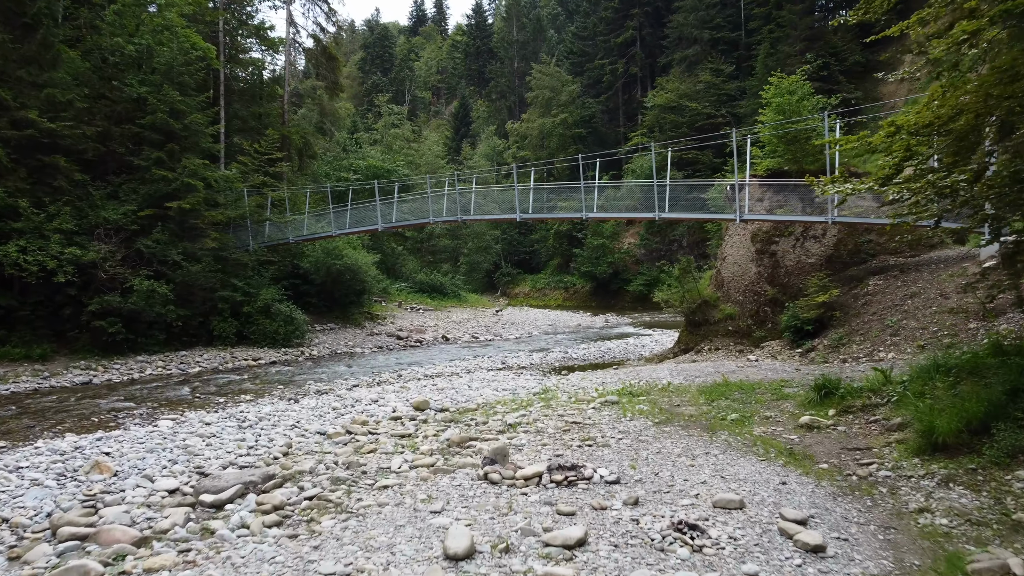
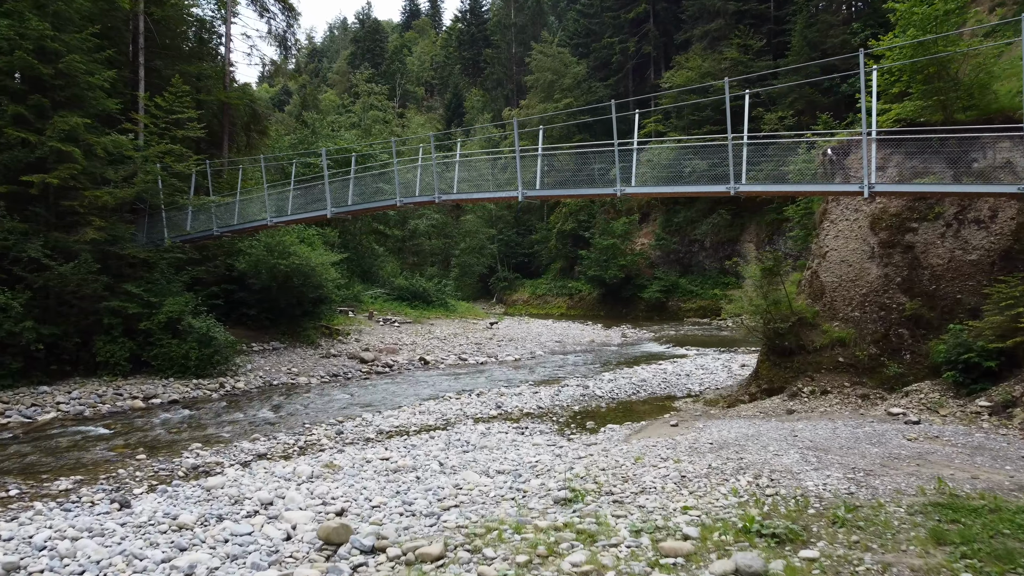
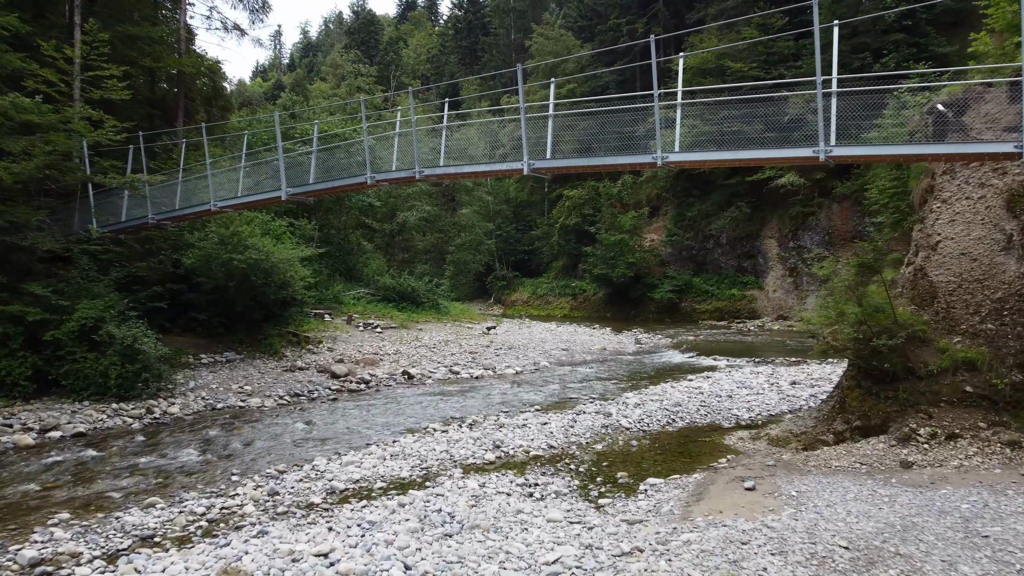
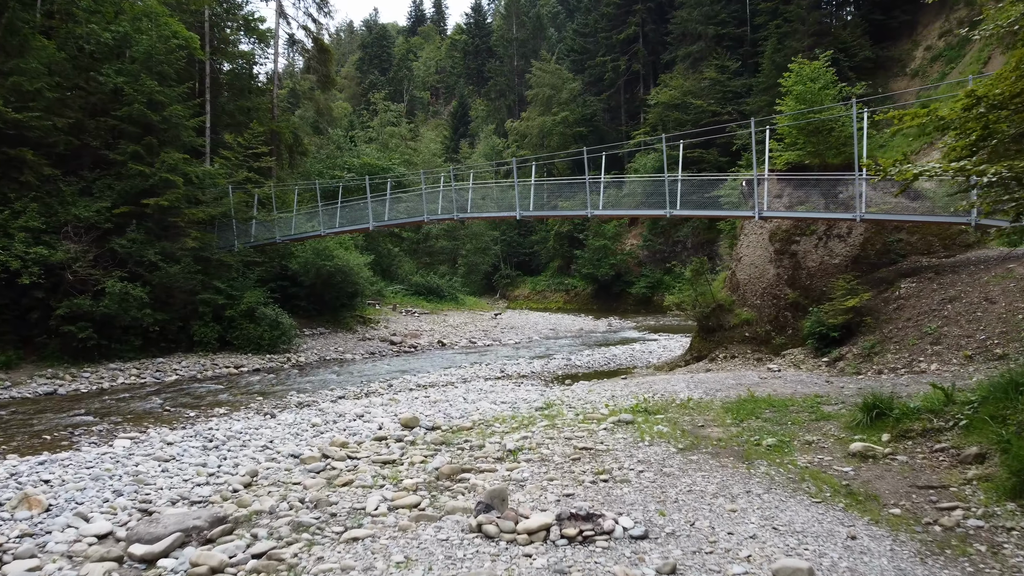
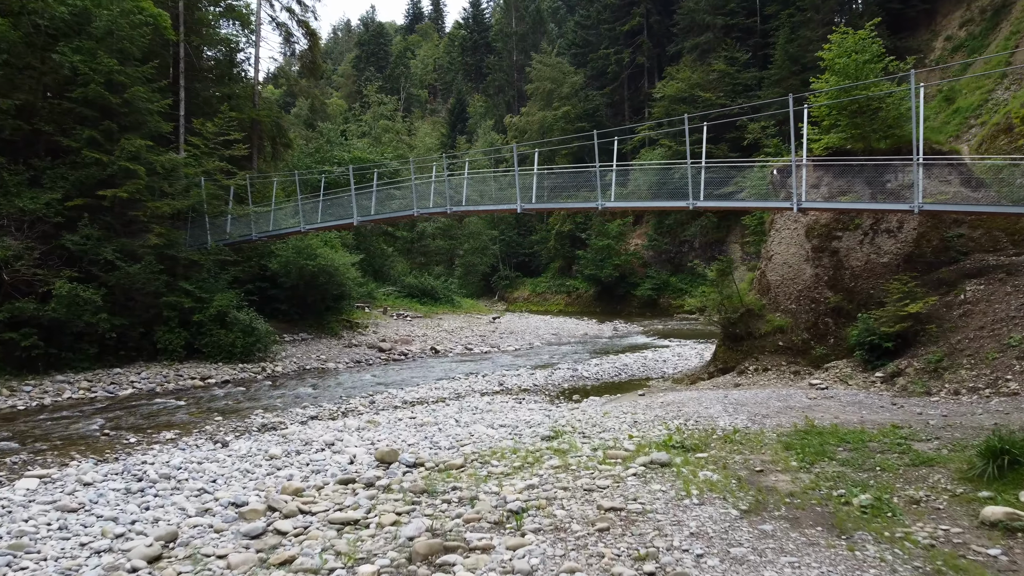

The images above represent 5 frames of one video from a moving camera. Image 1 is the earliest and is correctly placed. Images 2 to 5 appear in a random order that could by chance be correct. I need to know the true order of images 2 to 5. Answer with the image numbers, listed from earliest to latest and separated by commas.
4, 5, 2, 3
